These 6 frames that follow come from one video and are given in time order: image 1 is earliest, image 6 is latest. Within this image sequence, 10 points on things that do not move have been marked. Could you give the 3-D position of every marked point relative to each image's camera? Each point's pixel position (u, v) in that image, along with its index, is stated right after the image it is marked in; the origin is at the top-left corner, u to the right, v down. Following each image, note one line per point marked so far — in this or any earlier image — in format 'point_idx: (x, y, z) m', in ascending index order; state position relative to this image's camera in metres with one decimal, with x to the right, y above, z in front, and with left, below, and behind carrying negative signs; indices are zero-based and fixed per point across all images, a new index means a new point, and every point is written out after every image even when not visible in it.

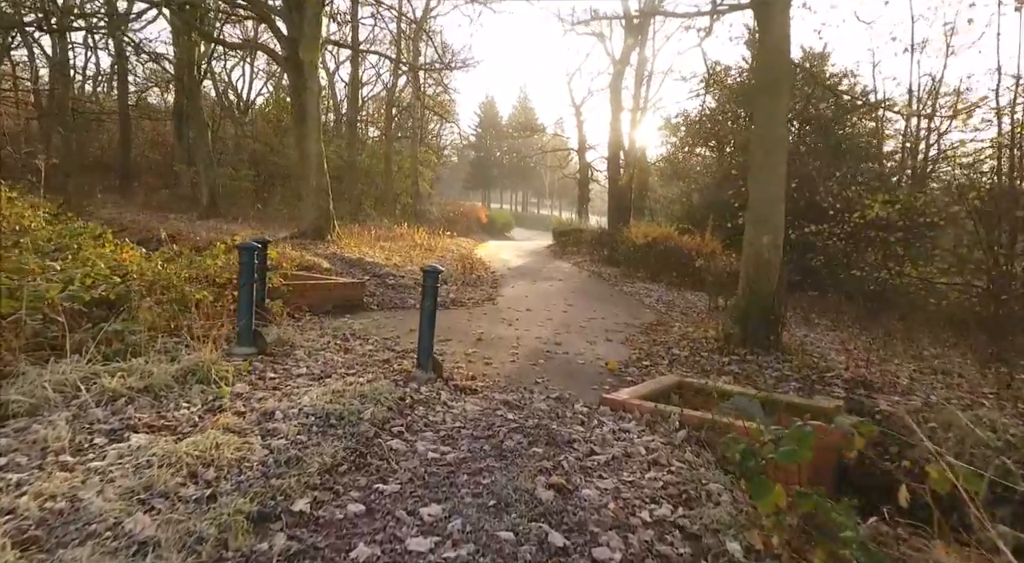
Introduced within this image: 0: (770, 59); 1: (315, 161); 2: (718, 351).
0: (+2.8, +2.4, +6.6) m
1: (-4.4, +2.7, +13.3) m
2: (+2.2, -0.8, +6.4) m
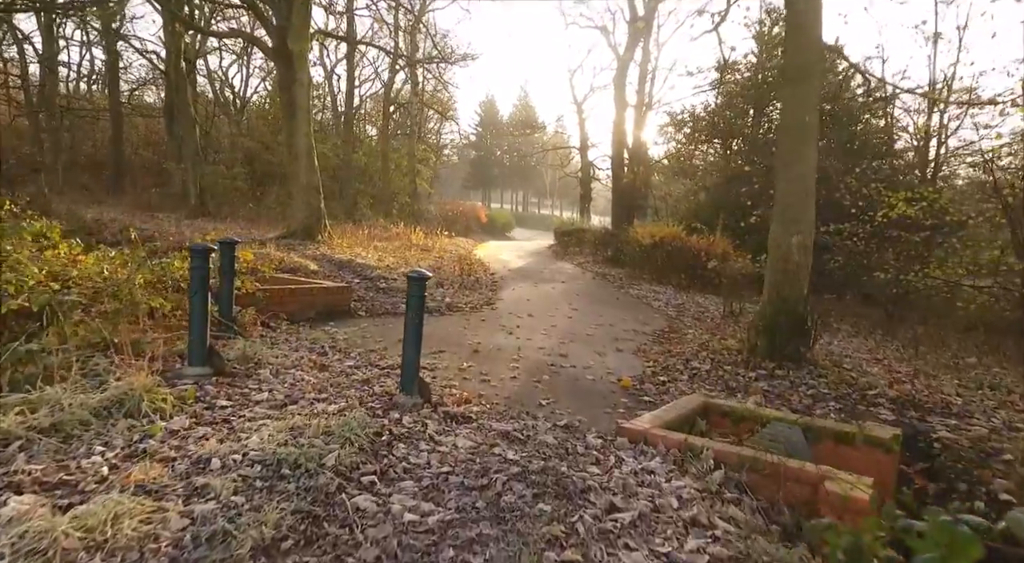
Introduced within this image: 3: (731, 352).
0: (+2.8, +2.4, +5.9) m
1: (-4.4, +2.7, +12.6) m
2: (+2.2, -0.8, +5.8) m
3: (+2.3, -0.7, +6.2) m
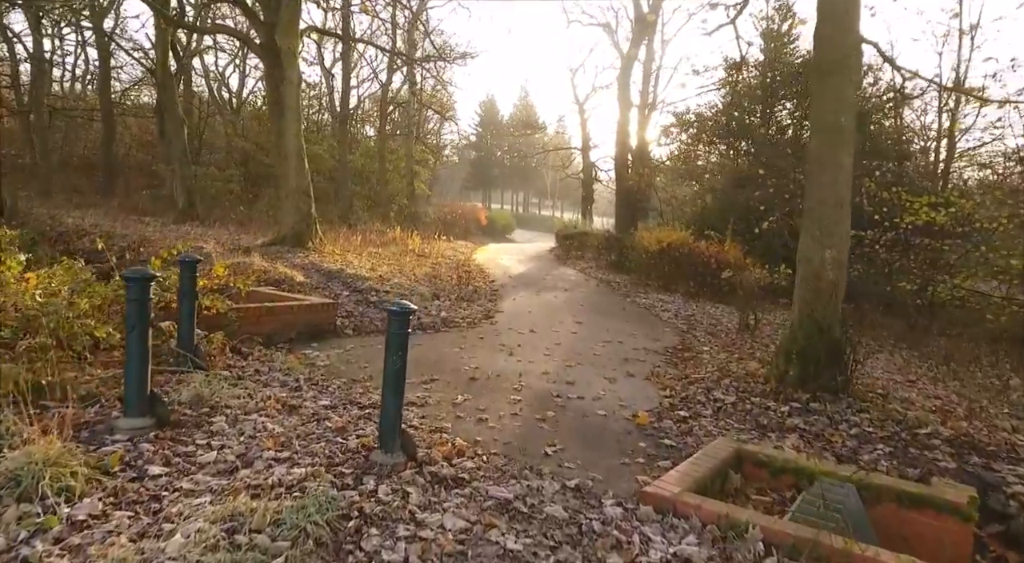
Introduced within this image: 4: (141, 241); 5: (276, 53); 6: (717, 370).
0: (+2.8, +2.2, +5.3) m
1: (-4.4, +2.5, +12.0) m
2: (+2.2, -1.0, +5.1) m
3: (+2.3, -0.9, +5.6) m
4: (-6.8, +0.7, +11.0) m
5: (-4.6, +4.5, +11.7) m
6: (+2.1, -0.9, +6.1) m
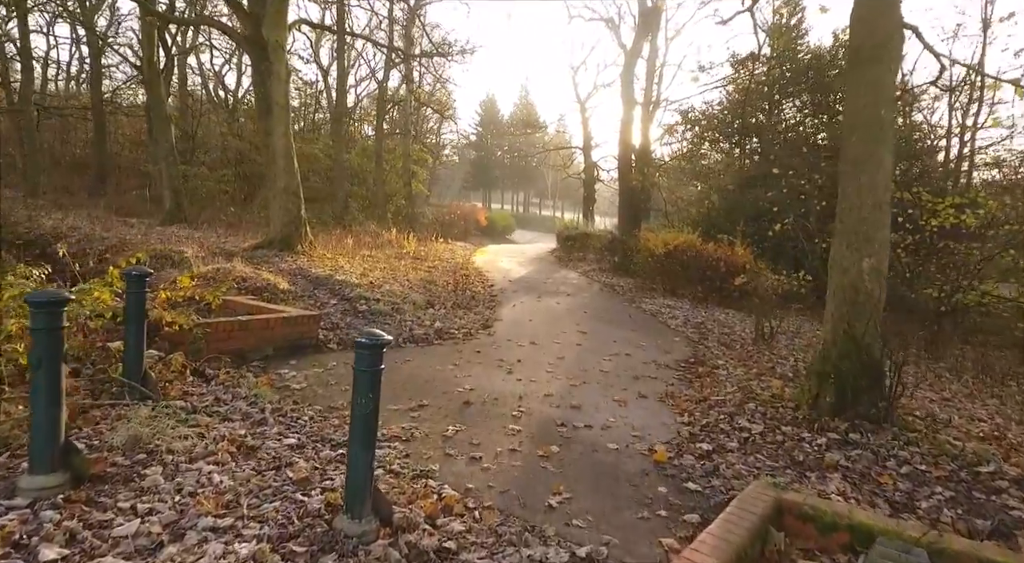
0: (+2.8, +2.1, +4.7) m
1: (-4.4, +2.4, +11.4) m
2: (+2.2, -1.1, +4.5) m
3: (+2.3, -1.0, +5.0) m
4: (-6.8, +0.6, +10.4) m
5: (-4.6, +4.4, +11.1) m
6: (+2.1, -1.0, +5.5) m
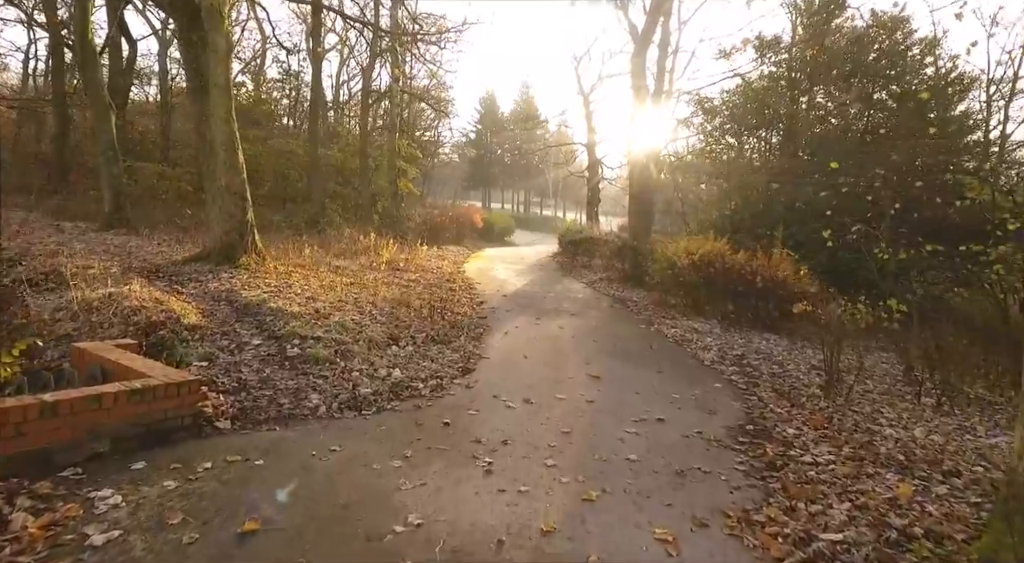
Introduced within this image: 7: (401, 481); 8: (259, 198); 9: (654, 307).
0: (+2.7, +1.8, +2.6) m
1: (-4.5, +2.1, +9.3) m
2: (+2.1, -1.4, +2.4) m
3: (+2.1, -1.3, +2.9) m
4: (-7.0, +0.3, +8.3) m
5: (-4.7, +4.1, +9.0) m
6: (+2.0, -1.3, +3.4) m
7: (-0.7, -1.2, +3.6) m
8: (-8.2, +2.7, +19.2) m
9: (+2.7, -0.5, +11.4) m
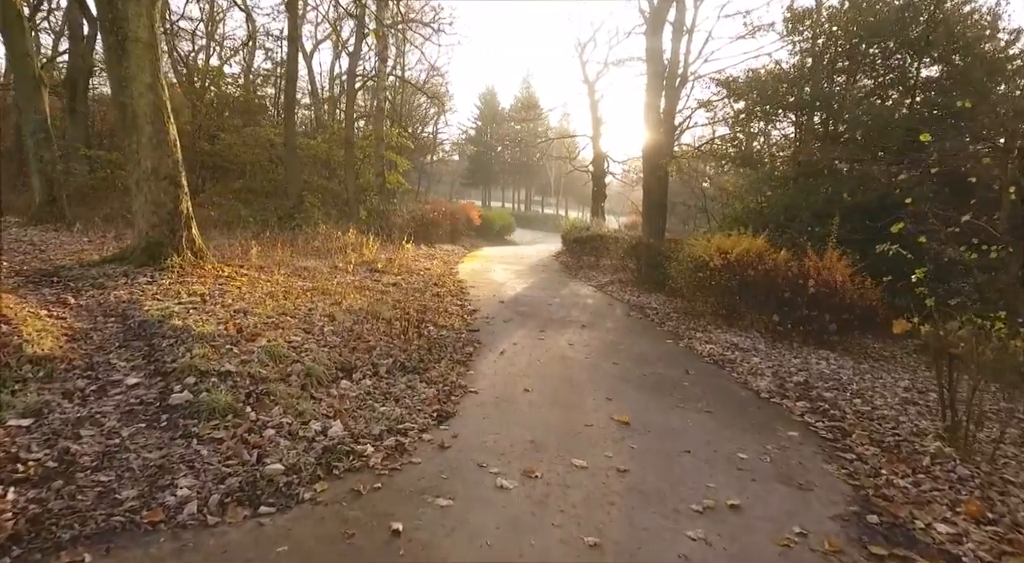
0: (+2.7, +1.7, +0.7) m
1: (-4.5, +2.0, +7.4) m
2: (+2.0, -1.5, +0.6) m
3: (+2.1, -1.4, +1.0) m
4: (-7.0, +0.3, +6.5) m
5: (-4.8, +4.0, +7.1) m
6: (+1.9, -1.4, +1.5) m
7: (-0.7, -1.3, +1.8) m
8: (-8.2, +2.6, +17.4) m
9: (+2.7, -0.5, +9.6) m
